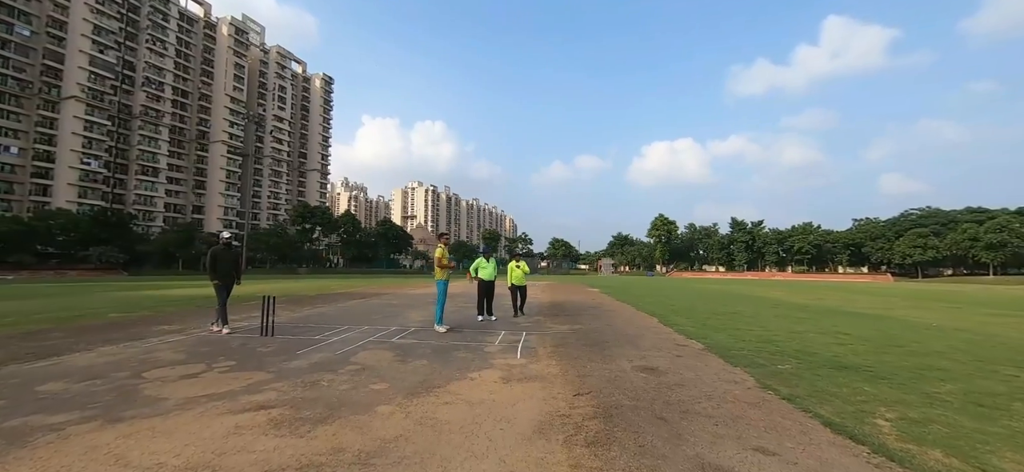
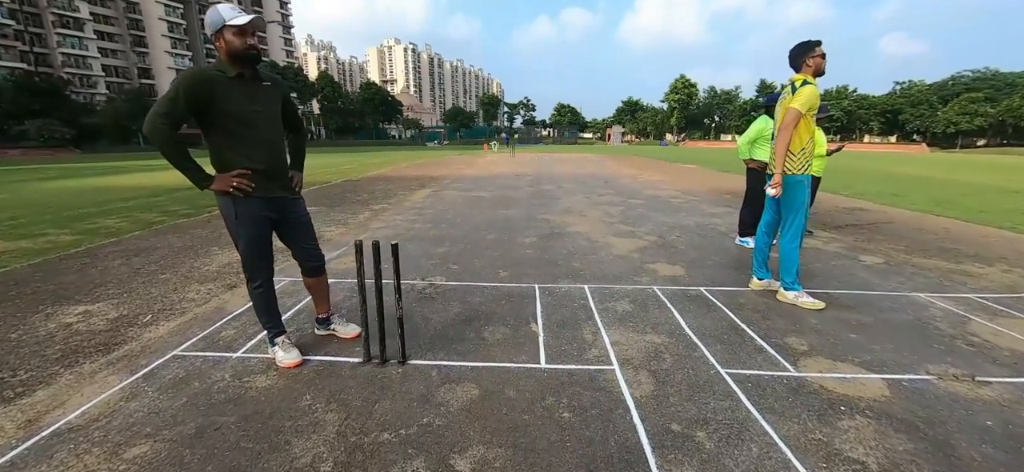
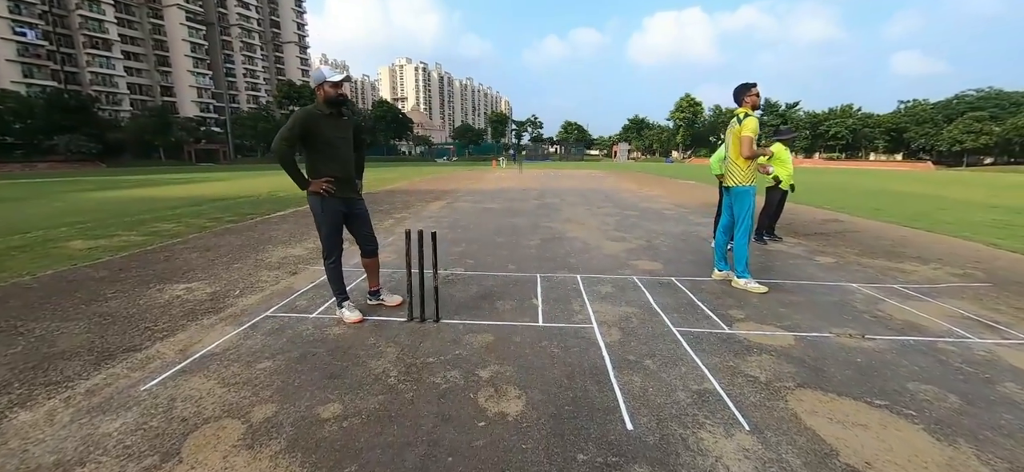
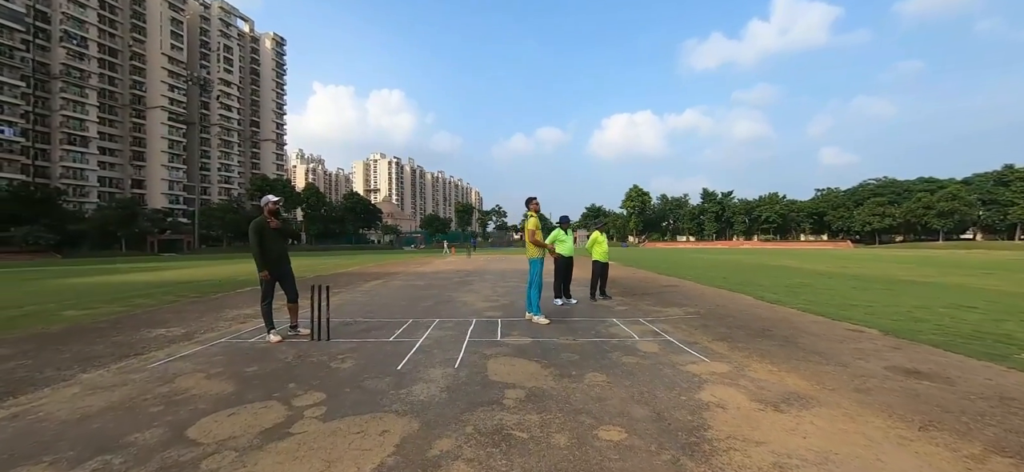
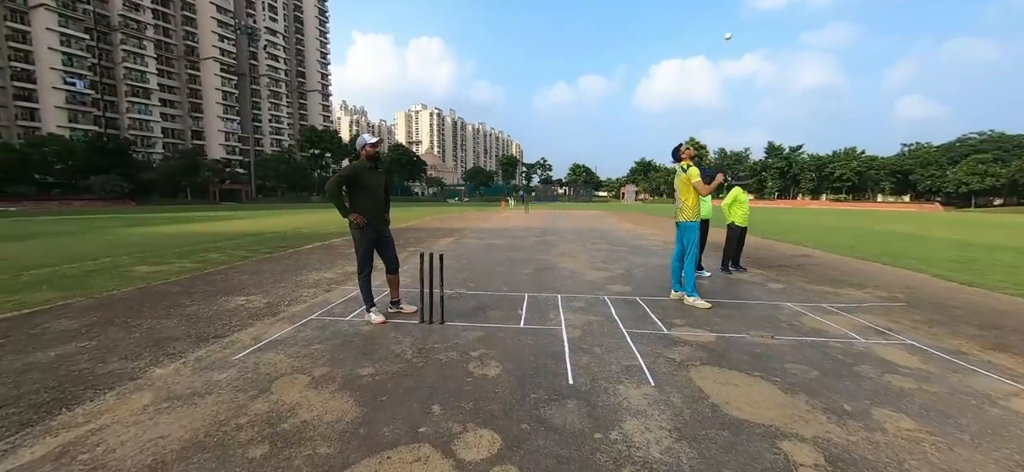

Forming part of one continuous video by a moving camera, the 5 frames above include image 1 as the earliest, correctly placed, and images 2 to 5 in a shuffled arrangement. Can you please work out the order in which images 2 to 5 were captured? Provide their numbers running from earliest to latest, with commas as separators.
4, 5, 3, 2
